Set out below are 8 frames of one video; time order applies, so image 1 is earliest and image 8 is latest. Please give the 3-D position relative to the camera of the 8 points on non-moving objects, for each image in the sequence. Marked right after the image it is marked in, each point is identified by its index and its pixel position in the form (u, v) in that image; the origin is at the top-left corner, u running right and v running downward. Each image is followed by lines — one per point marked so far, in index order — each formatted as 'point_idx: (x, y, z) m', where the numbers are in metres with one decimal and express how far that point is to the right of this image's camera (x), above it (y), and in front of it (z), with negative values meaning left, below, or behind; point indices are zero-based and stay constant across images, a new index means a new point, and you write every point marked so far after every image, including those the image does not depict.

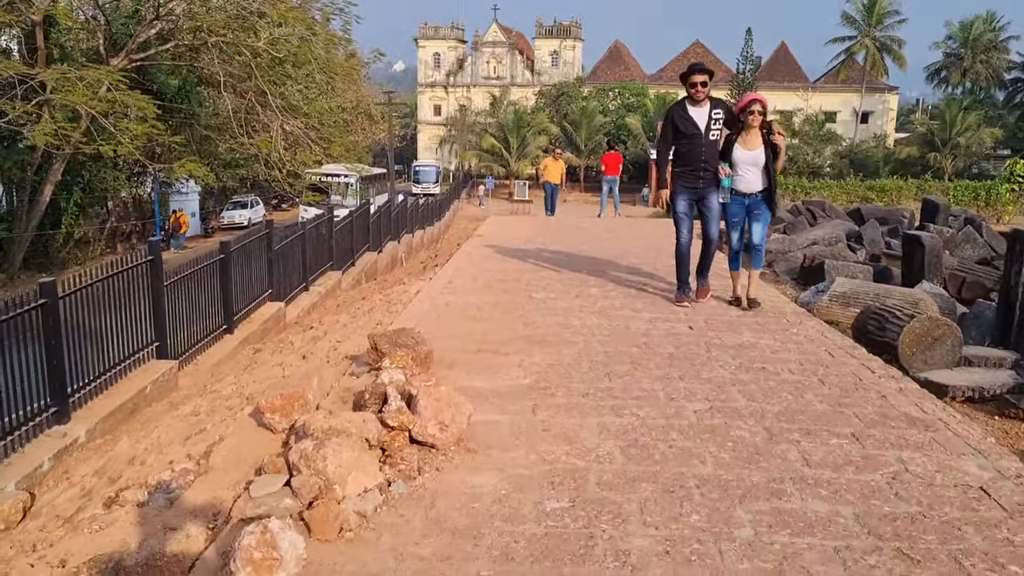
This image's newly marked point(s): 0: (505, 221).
0: (-0.1, +1.0, +13.8) m
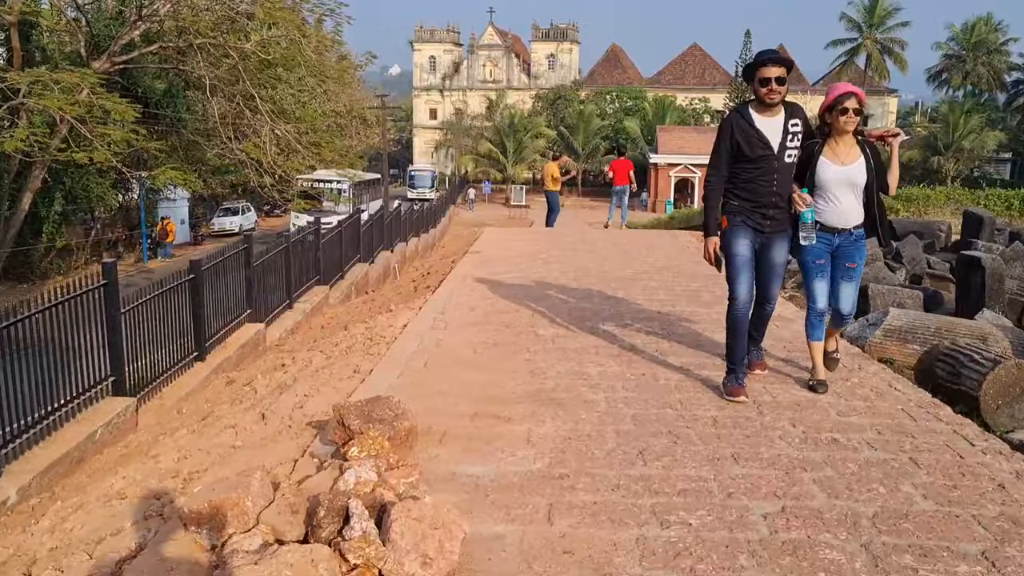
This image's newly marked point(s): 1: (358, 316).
0: (-0.2, +0.8, +12.9) m
1: (-1.7, -0.3, +10.1) m
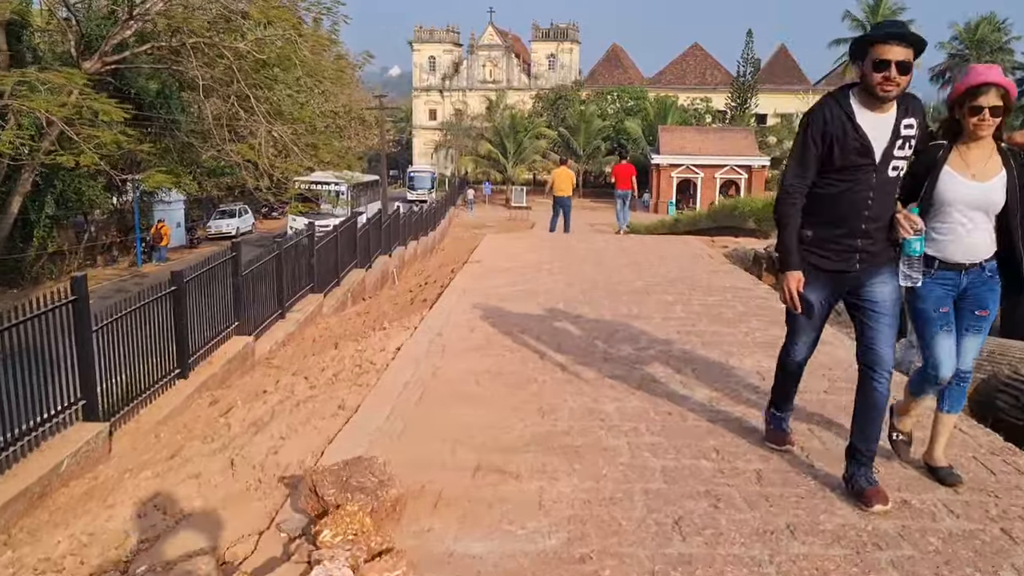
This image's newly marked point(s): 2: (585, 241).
0: (-0.1, +0.6, +12.3) m
1: (-1.6, -0.4, +9.4) m
2: (+1.0, +0.6, +12.6) m
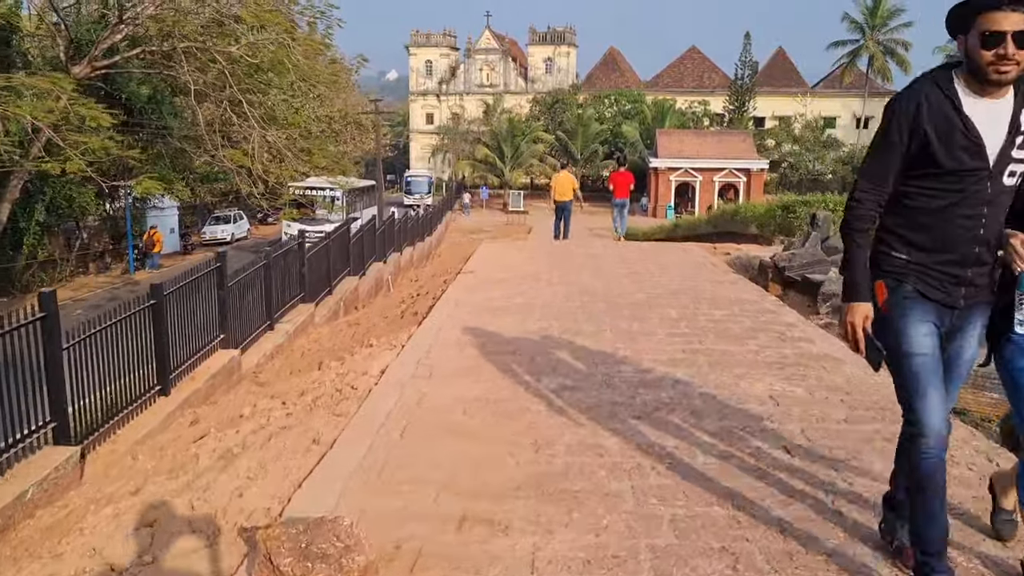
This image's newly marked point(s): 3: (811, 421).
0: (-0.2, +0.5, +11.9) m
1: (-1.7, -0.5, +9.1) m
2: (+0.9, +0.5, +12.2) m
3: (+1.3, -0.6, +4.2) m
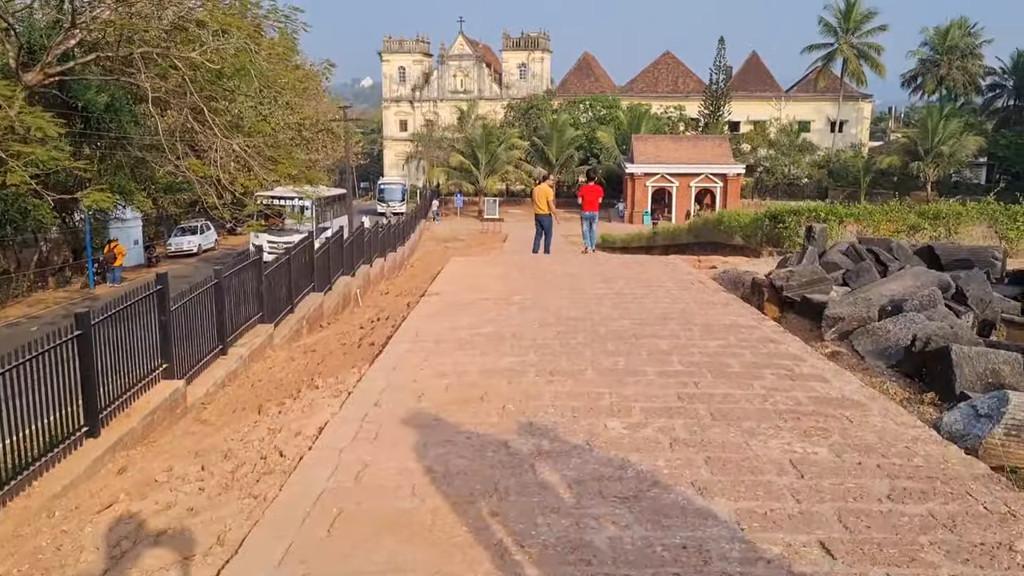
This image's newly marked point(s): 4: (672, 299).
0: (-0.5, +0.3, +11.0) m
1: (-1.9, -0.8, +8.1) m
2: (+0.6, +0.3, +11.3) m
3: (+1.2, -0.8, +3.4) m
4: (+1.4, -0.1, +8.0) m
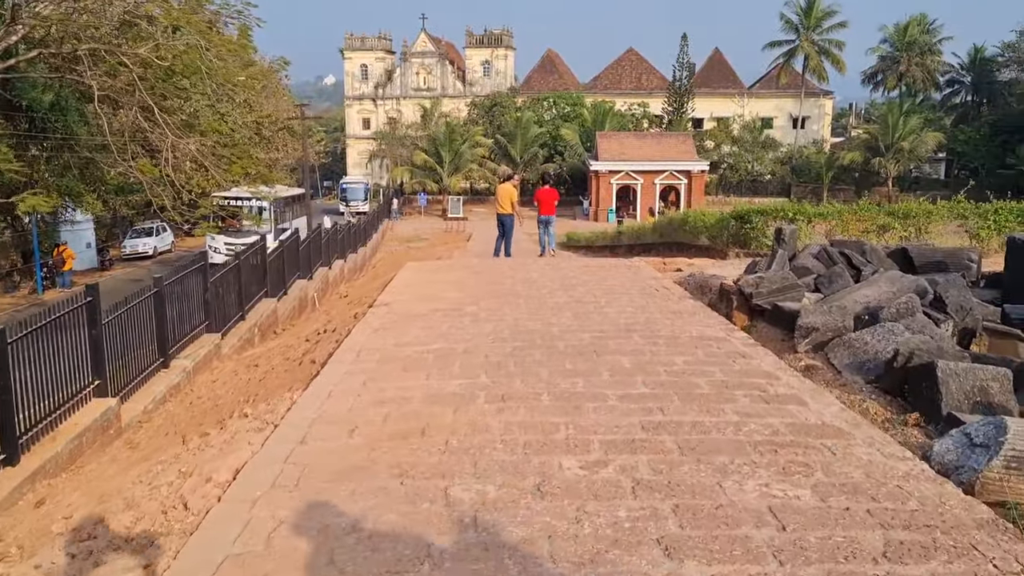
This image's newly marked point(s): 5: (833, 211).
0: (-1.0, +0.2, +10.5) m
1: (-2.3, -0.9, +7.6) m
2: (+0.1, +0.2, +10.8) m
3: (+1.0, -0.8, +2.9) m
4: (+1.0, -0.2, +7.6) m
5: (+4.1, +1.0, +11.9) m
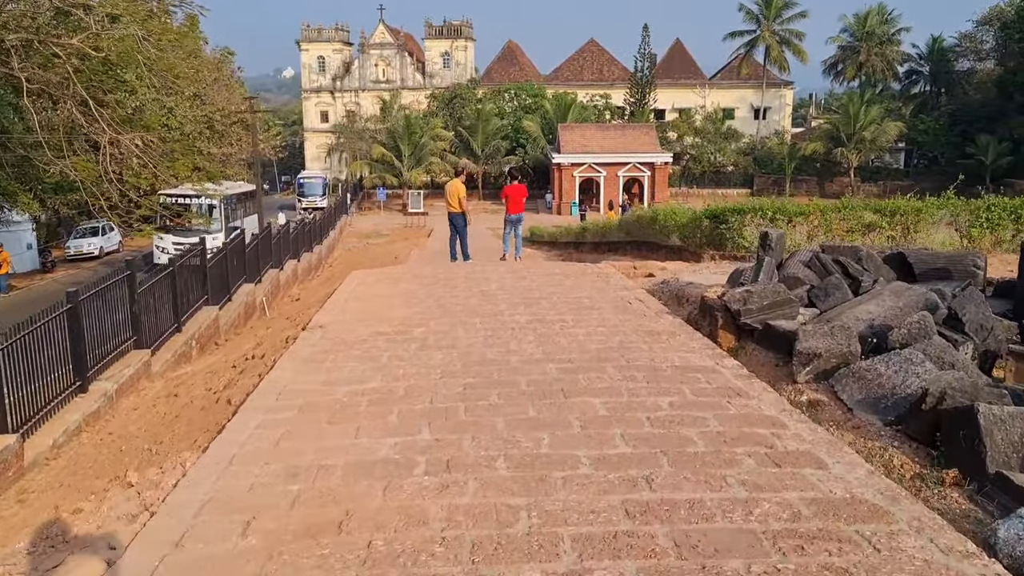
0: (-1.4, +0.1, +9.4) m
1: (-2.6, -1.0, +6.5) m
2: (-0.4, +0.1, +9.9) m
3: (+0.9, -1.0, +1.9) m
4: (+0.7, -0.3, +6.6) m
5: (+3.6, +0.9, +11.0) m
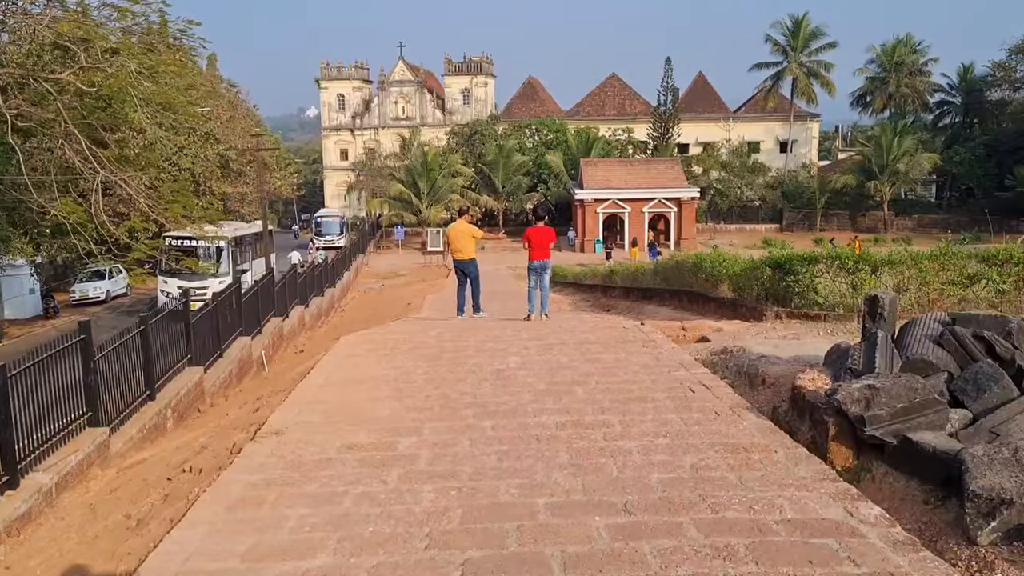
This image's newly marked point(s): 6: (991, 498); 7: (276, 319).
0: (-1.3, -0.5, +7.6) m
1: (-2.5, -1.5, +4.6) m
2: (-0.2, -0.5, +8.0) m
3: (+0.9, -1.3, 0.0) m
4: (+0.8, -0.8, +4.7) m
5: (+3.8, +0.3, +9.1) m
6: (+1.9, -0.8, +3.7) m
7: (-4.9, -0.7, +19.1) m
